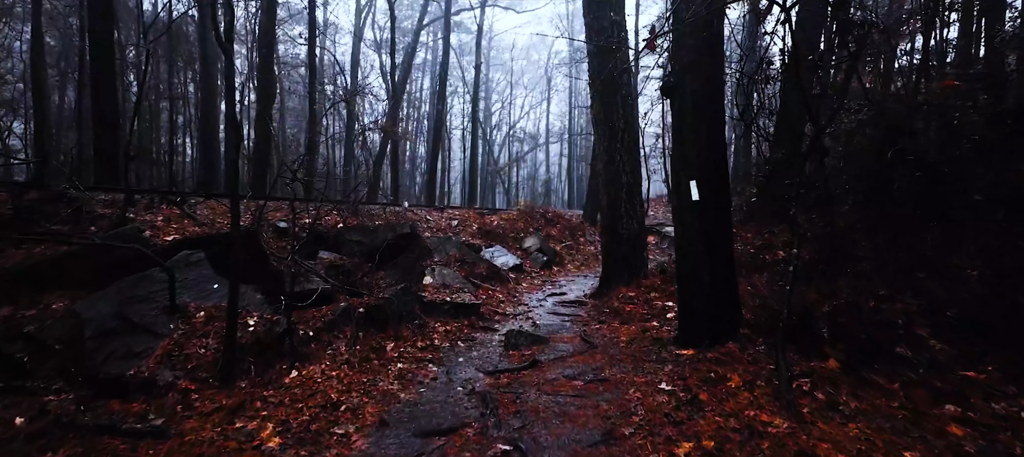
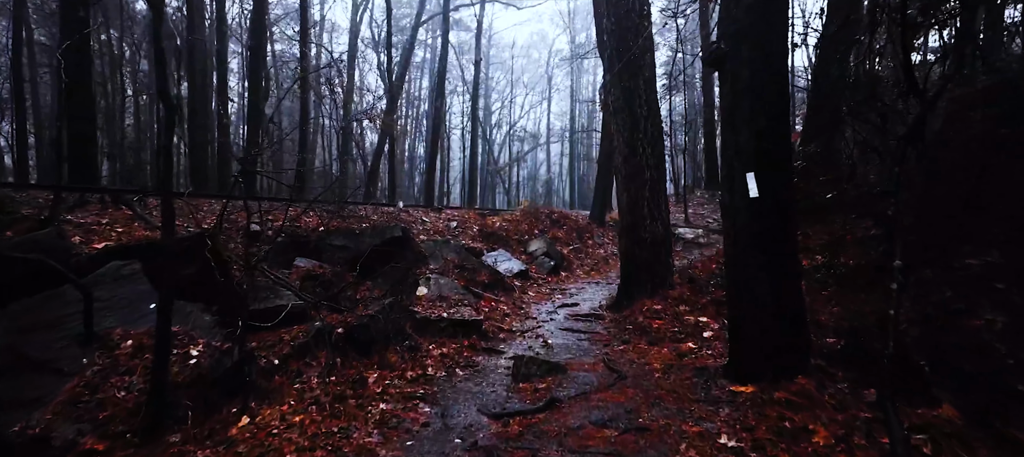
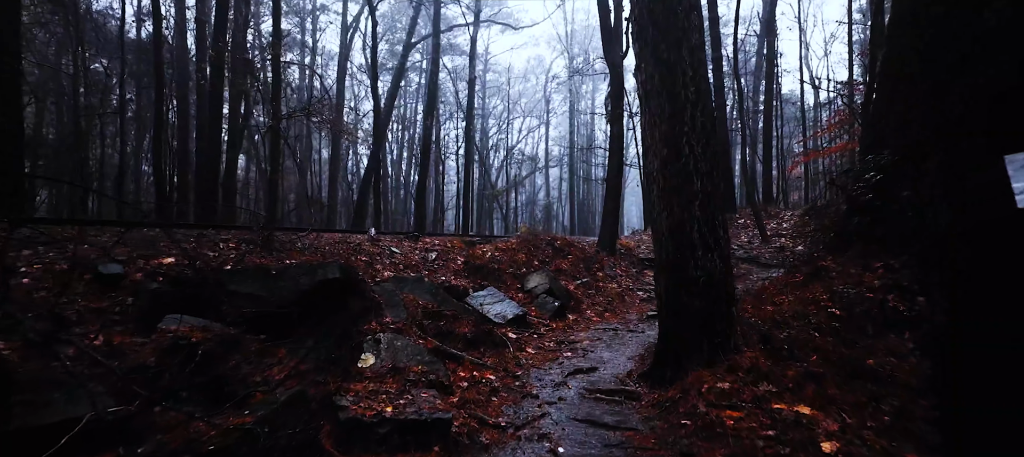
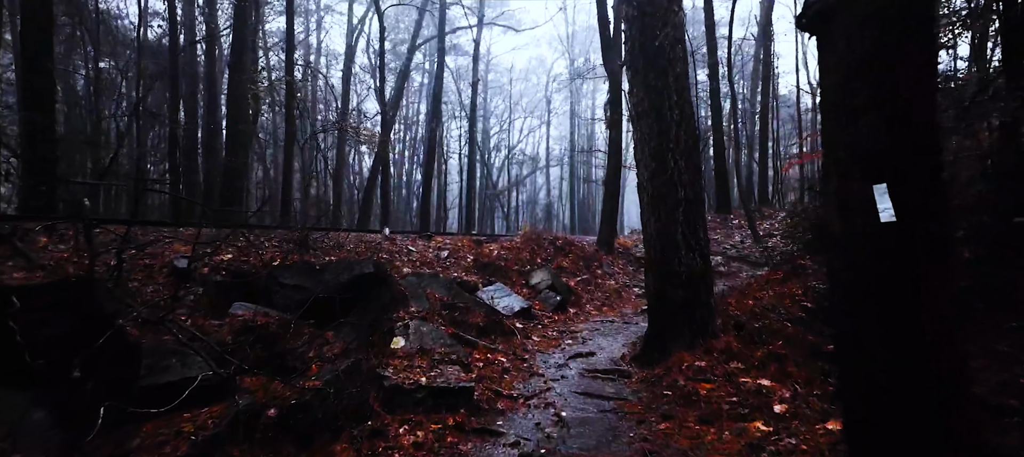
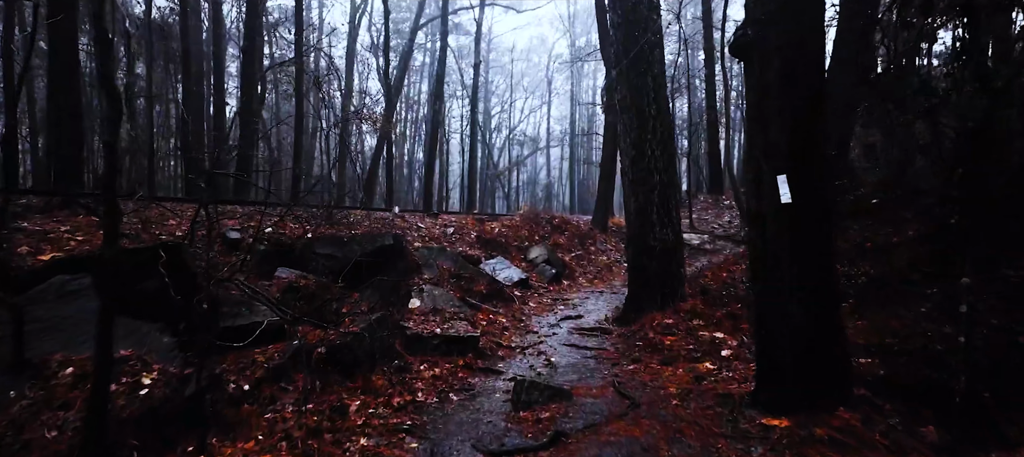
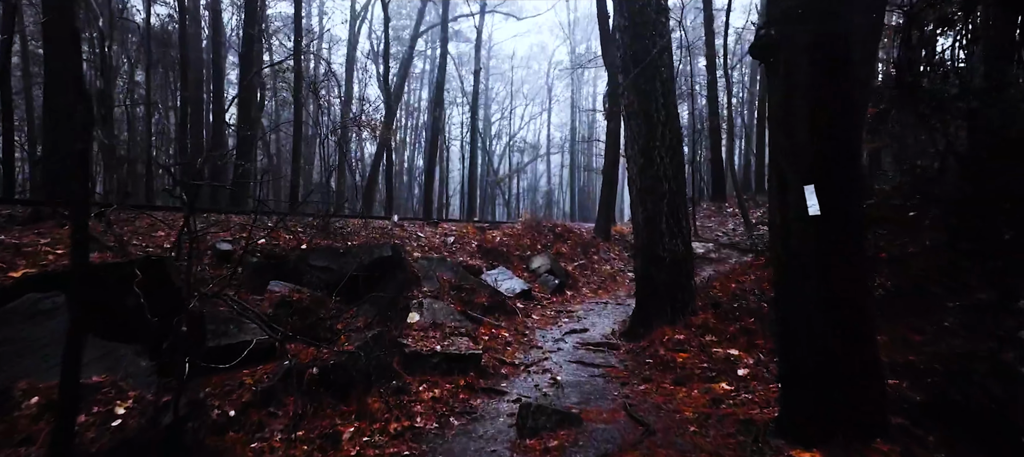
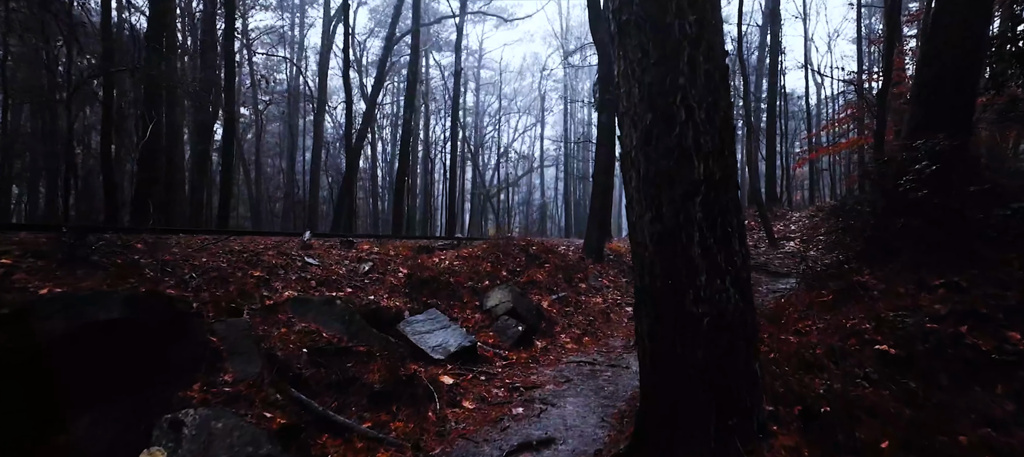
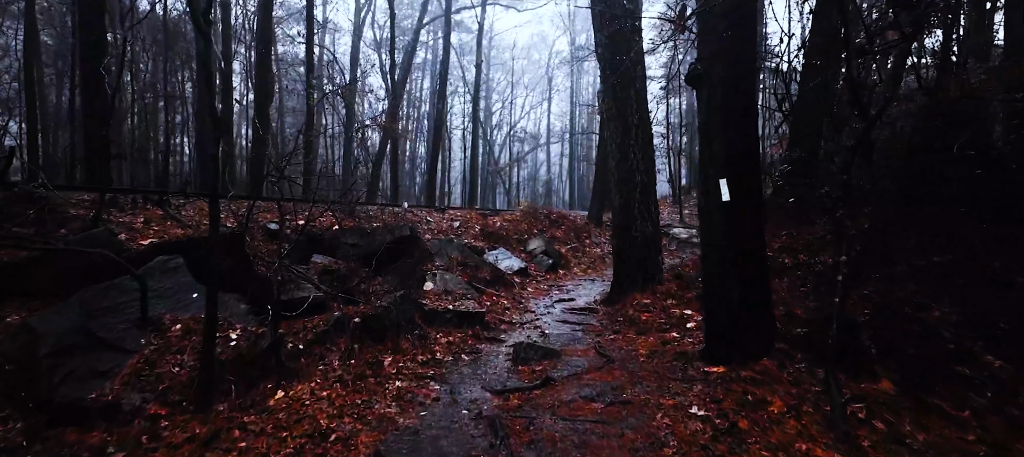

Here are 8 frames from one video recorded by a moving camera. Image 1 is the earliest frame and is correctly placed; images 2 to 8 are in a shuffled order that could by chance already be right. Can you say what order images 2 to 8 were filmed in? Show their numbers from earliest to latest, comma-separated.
8, 2, 5, 6, 4, 3, 7
